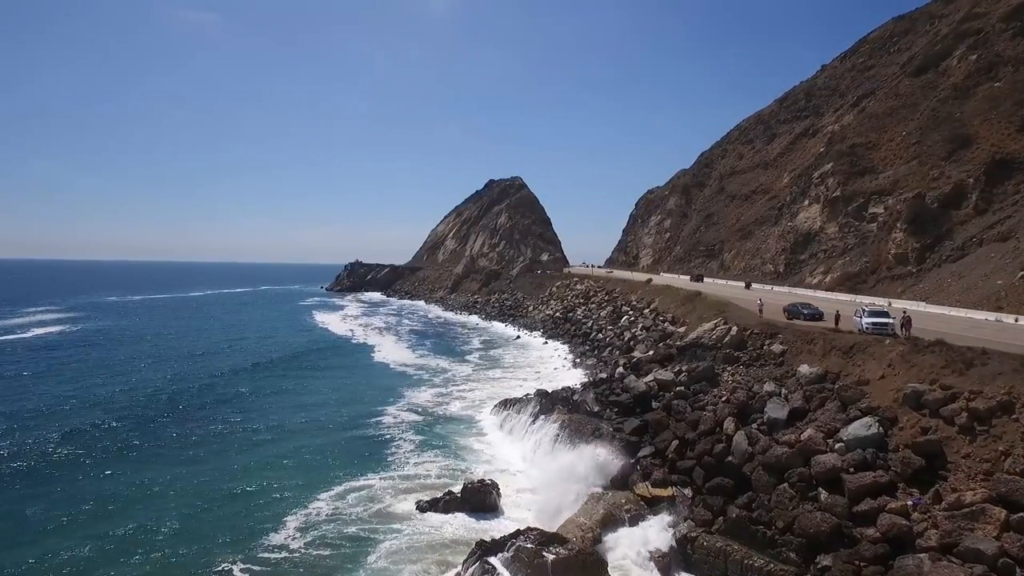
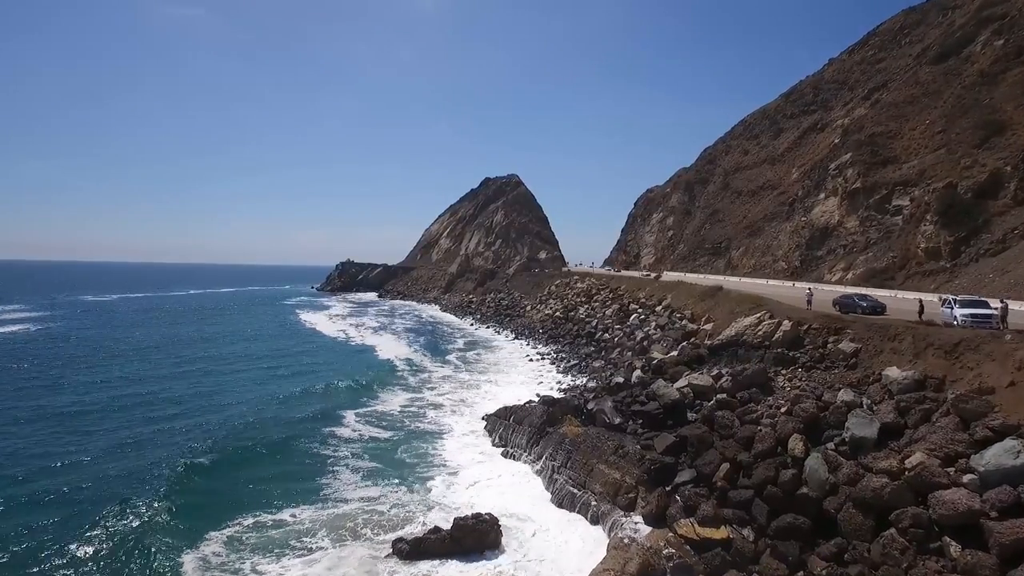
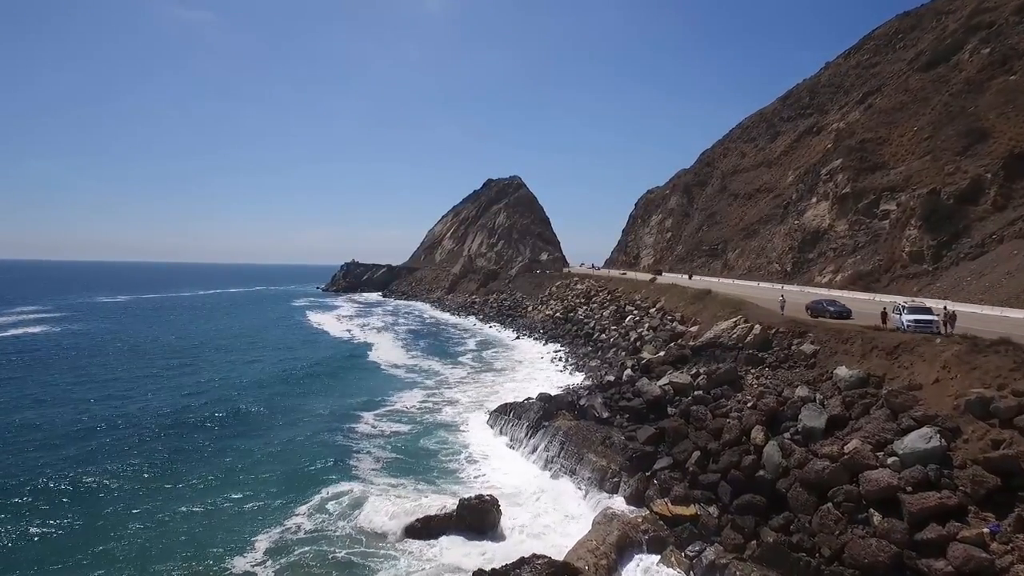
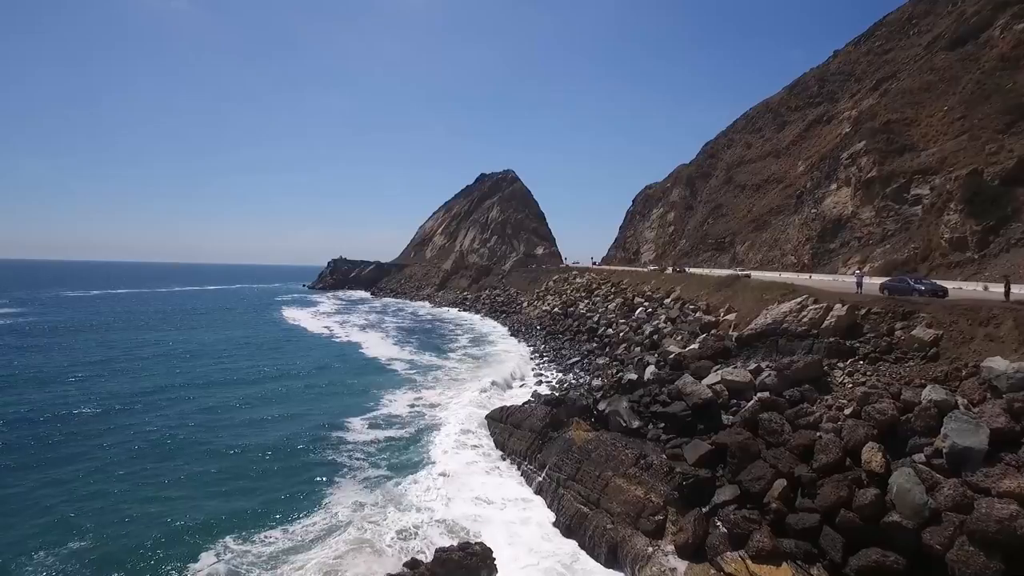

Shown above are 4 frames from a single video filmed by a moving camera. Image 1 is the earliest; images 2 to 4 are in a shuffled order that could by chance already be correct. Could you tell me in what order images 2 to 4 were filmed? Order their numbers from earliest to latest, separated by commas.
3, 2, 4
